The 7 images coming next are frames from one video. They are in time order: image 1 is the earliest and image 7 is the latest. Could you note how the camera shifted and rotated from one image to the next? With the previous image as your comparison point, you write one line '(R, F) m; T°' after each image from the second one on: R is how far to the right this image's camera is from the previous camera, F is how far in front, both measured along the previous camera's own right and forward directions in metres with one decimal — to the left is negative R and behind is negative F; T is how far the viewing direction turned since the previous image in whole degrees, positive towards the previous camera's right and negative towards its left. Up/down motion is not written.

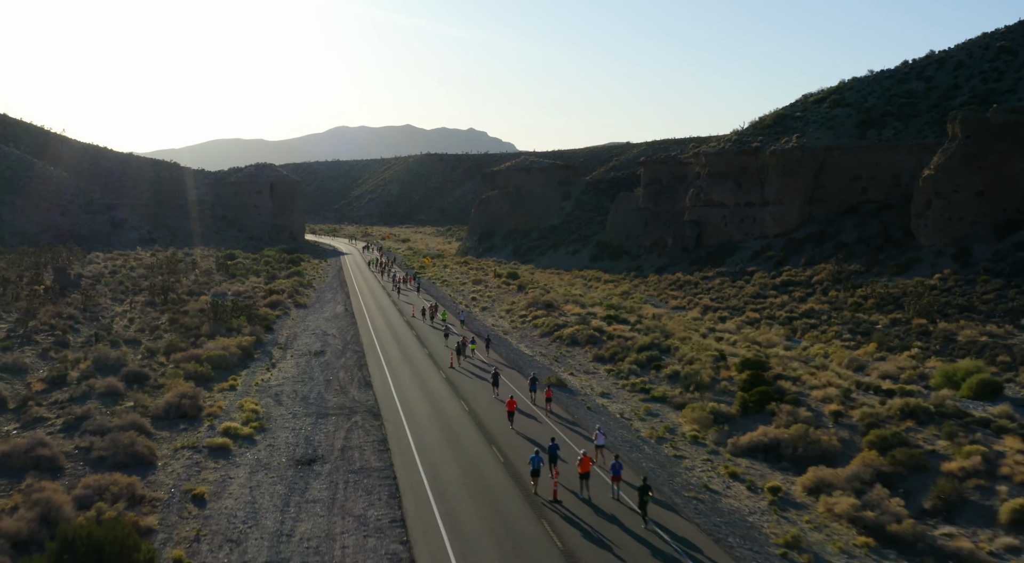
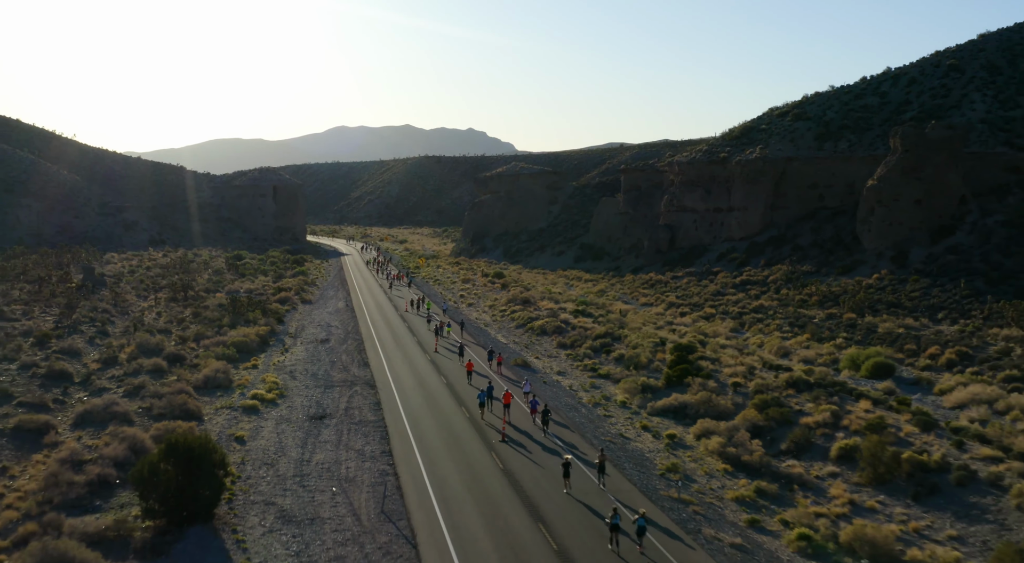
(+0.9, -4.3) m; 0°
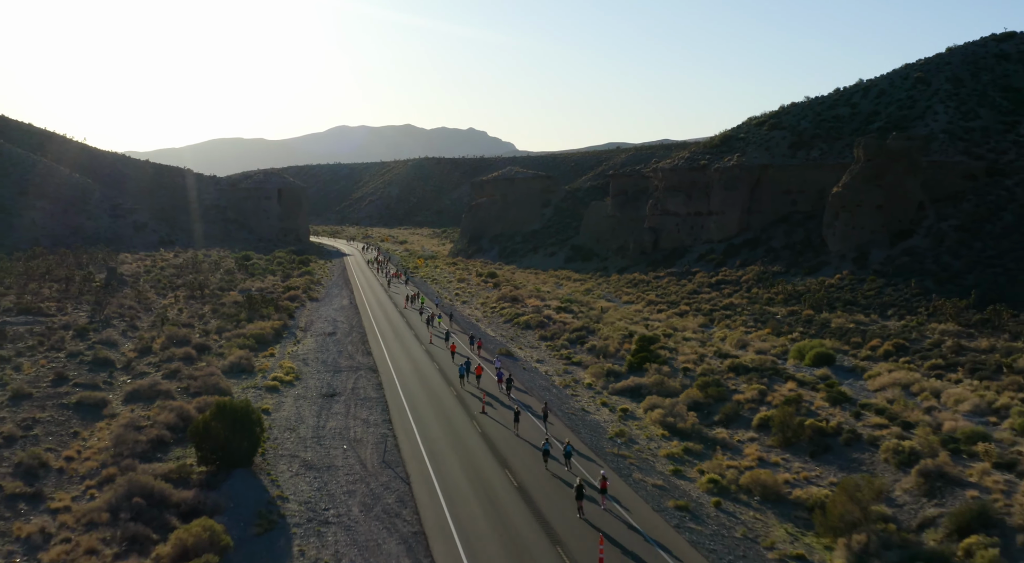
(+0.6, -3.5) m; 0°
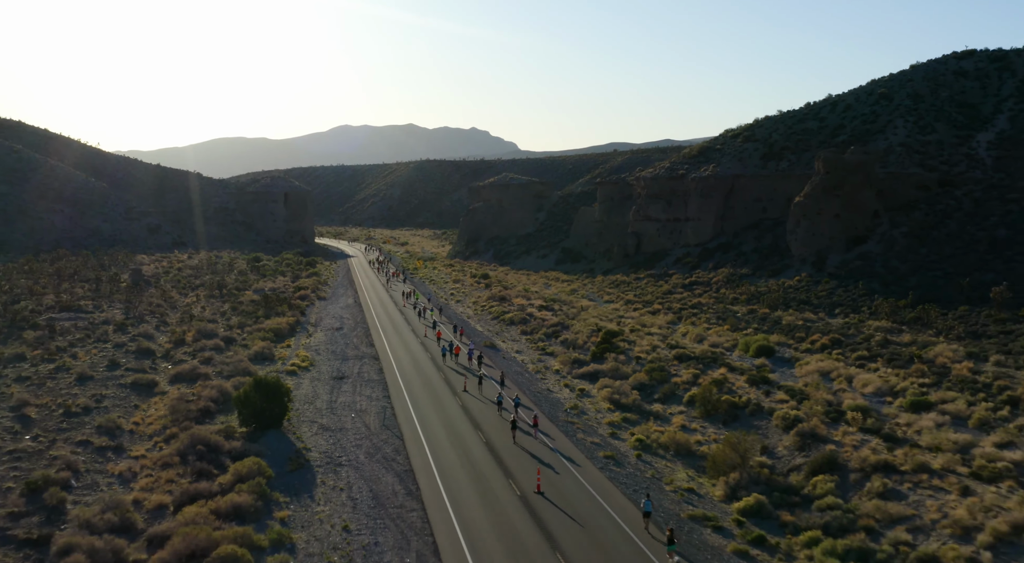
(+0.9, -4.6) m; 0°
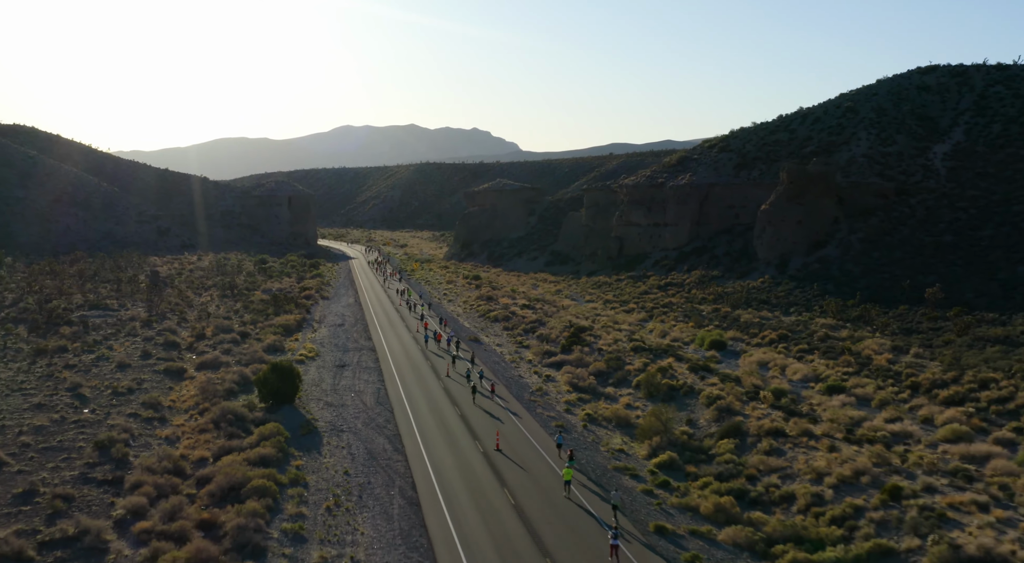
(+1.1, -4.4) m; 0°
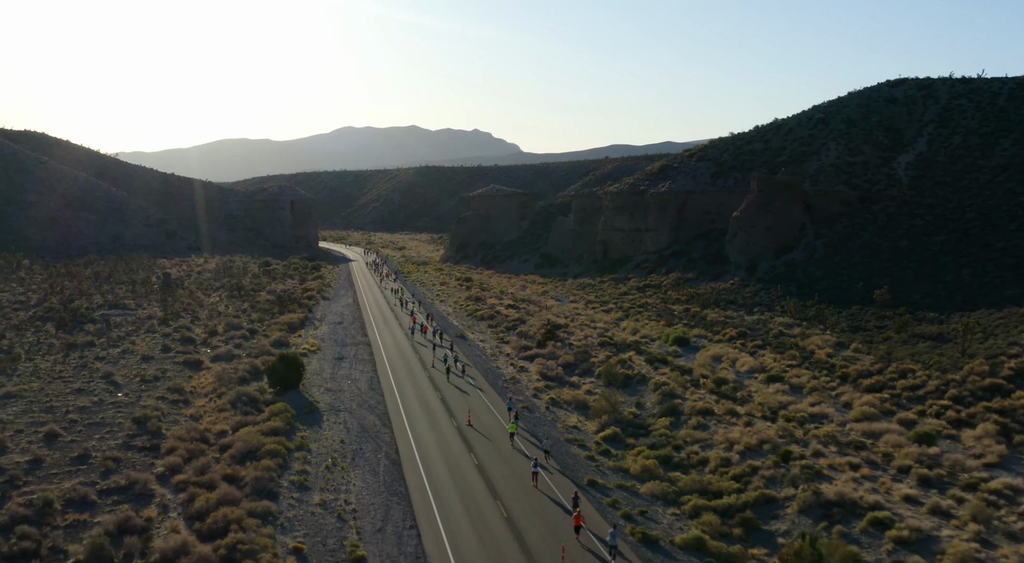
(+1.1, -4.0) m; 0°
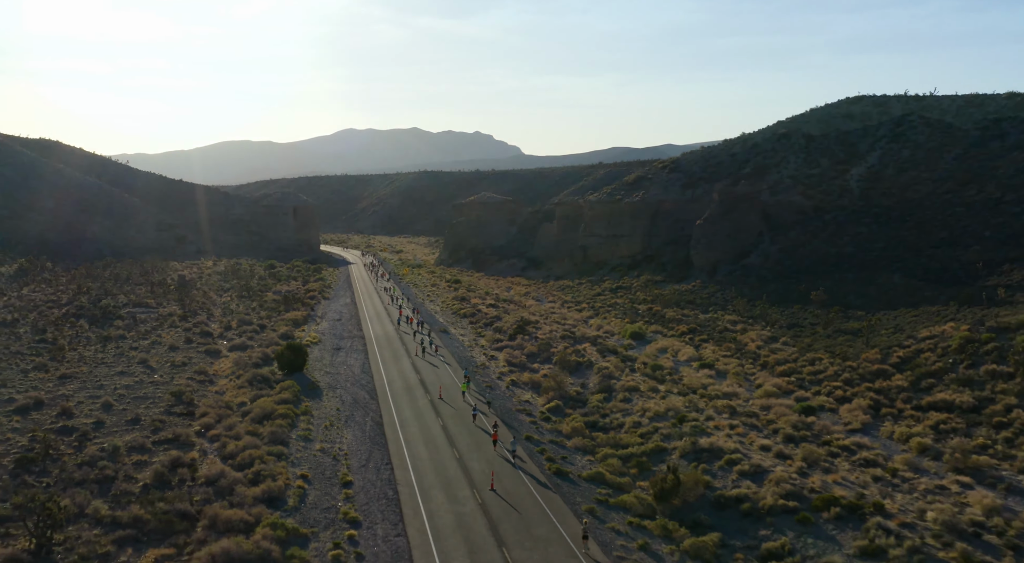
(+1.7, -6.0) m; 0°
